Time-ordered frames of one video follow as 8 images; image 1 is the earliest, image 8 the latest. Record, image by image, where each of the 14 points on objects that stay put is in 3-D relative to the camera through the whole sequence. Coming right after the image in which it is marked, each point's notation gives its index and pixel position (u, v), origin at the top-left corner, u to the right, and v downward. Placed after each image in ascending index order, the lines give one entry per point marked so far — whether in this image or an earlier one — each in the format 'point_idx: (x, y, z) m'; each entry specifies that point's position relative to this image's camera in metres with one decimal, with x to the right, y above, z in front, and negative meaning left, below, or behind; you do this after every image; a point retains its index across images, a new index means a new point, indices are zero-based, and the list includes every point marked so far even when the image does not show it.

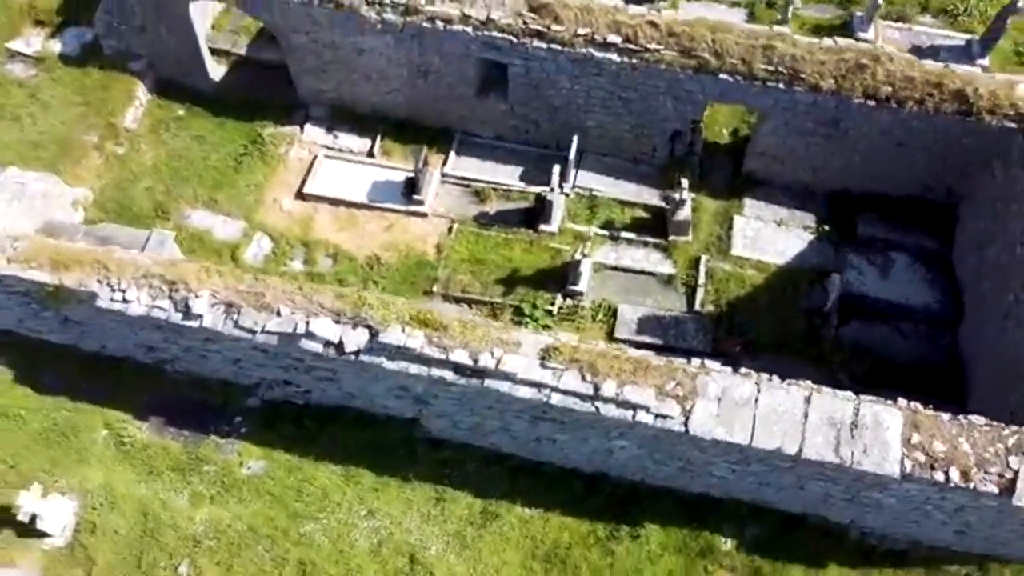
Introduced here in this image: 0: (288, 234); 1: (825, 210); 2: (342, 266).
0: (-2.8, +0.7, +10.1) m
1: (+3.9, +1.0, +10.1) m
2: (-2.1, +0.3, +9.8) m
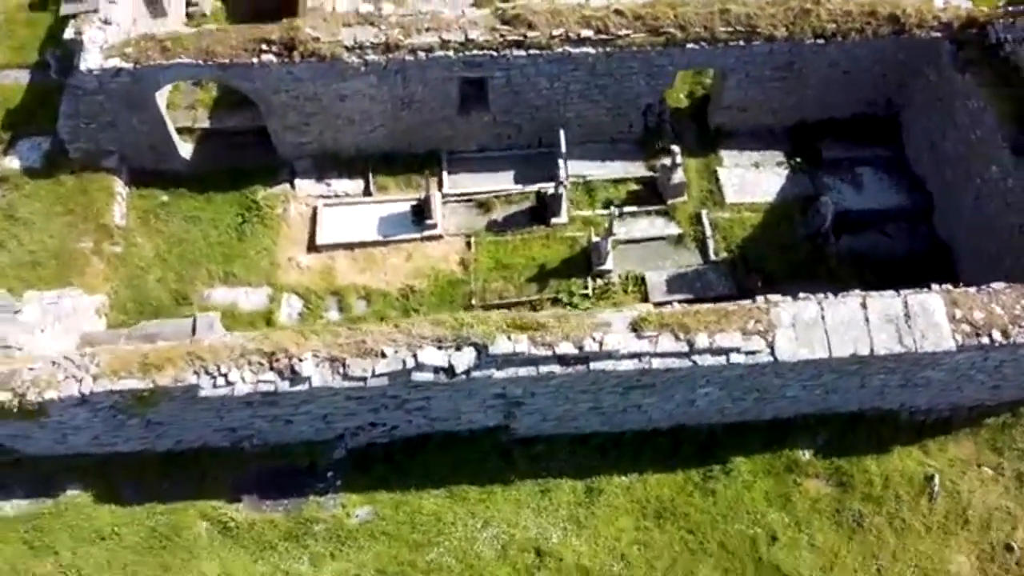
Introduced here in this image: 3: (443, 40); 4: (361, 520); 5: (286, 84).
0: (-2.5, 0.0, +10.2) m
1: (+3.8, +2.0, +11.1) m
2: (-1.7, -0.2, +10.1) m
3: (-0.8, +2.9, +9.5) m
4: (-1.7, -2.6, +9.0) m
5: (-2.7, +2.5, +9.8) m
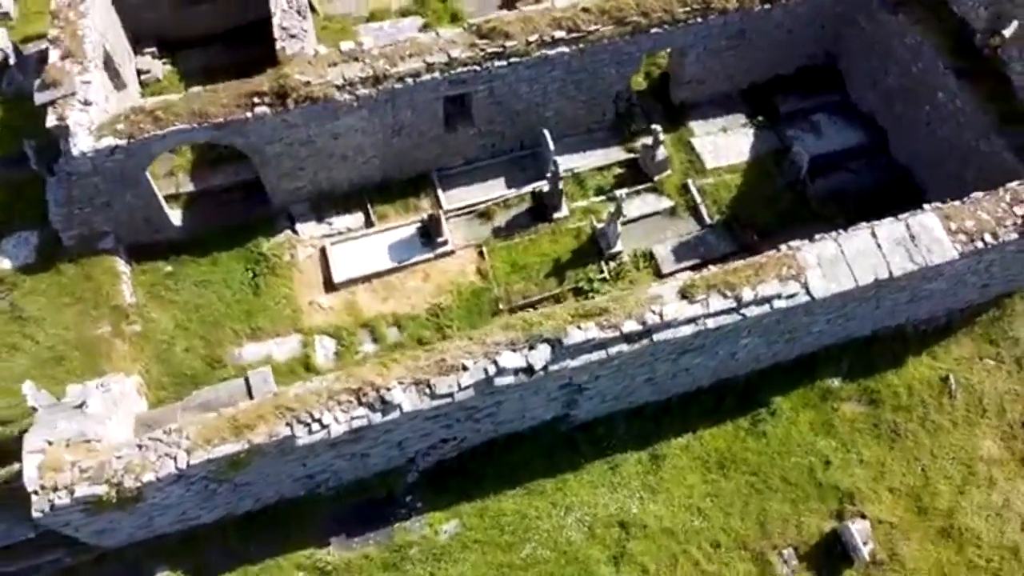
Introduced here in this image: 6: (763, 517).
0: (-2.1, -0.5, +10.4) m
1: (+3.5, +2.7, +12.0) m
2: (-1.3, -0.5, +10.3) m
3: (-1.0, +2.7, +9.9) m
4: (-0.7, -2.8, +9.2) m
5: (-2.8, +1.9, +9.9) m
6: (+2.9, -2.6, +9.4) m
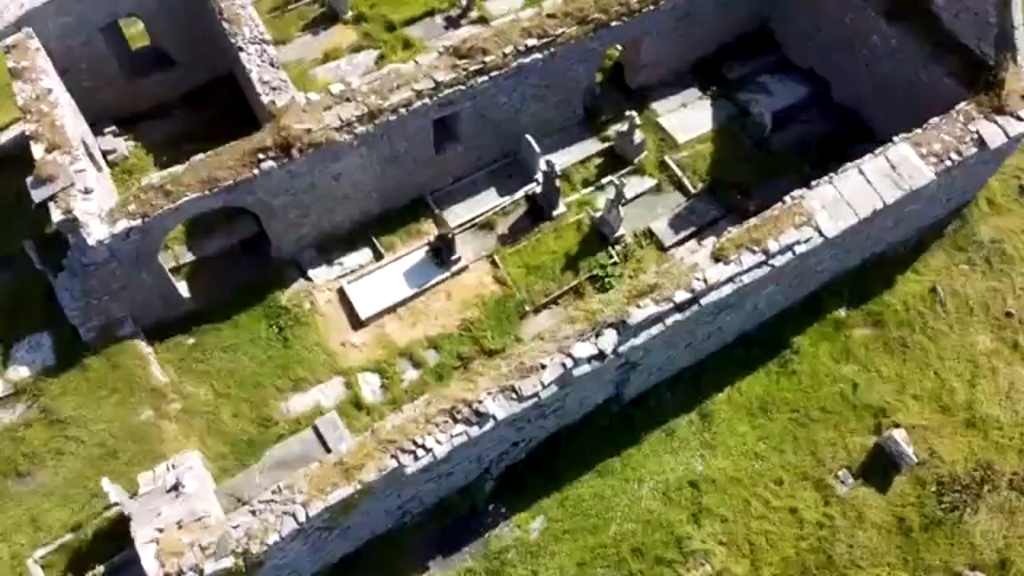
0: (-1.7, -0.9, +10.5) m
1: (+3.0, +3.3, +12.8) m
2: (-0.8, -0.8, +10.6) m
3: (-1.2, +2.5, +10.2) m
4: (+0.3, -2.9, +9.6) m
5: (-2.8, +1.3, +10.0) m
6: (+3.8, -2.0, +10.1) m
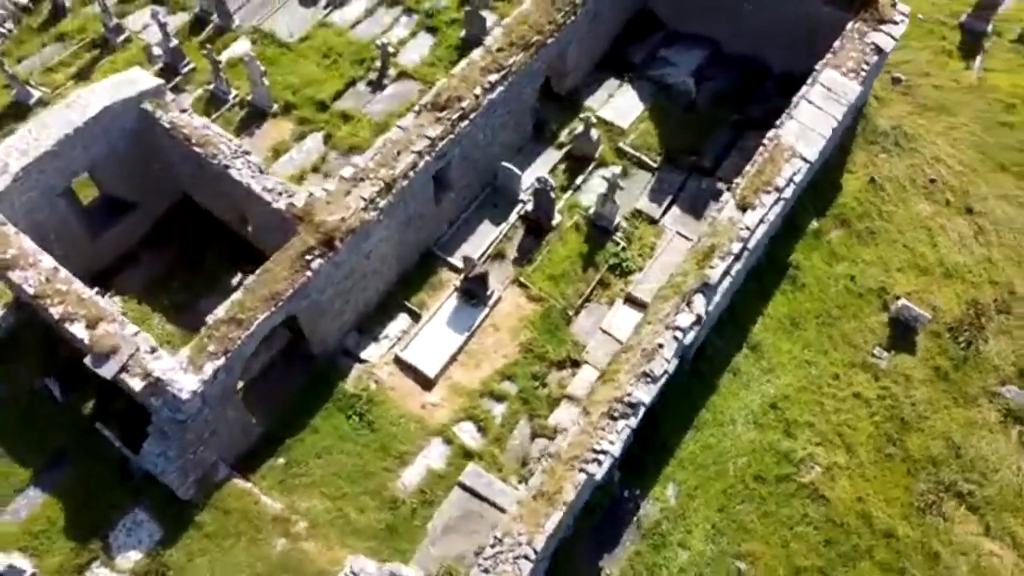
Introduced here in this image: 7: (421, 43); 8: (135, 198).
0: (-0.6, -1.6, +10.9) m
1: (+1.8, +3.8, +14.1) m
2: (+0.1, -1.2, +11.2) m
3: (-1.3, +1.8, +10.6) m
4: (+2.1, -2.7, +10.4) m
5: (-2.3, +0.1, +10.1) m
6: (+4.9, -0.7, +11.7) m
7: (-1.6, +4.3, +14.3) m
8: (-5.5, +1.3, +11.7) m
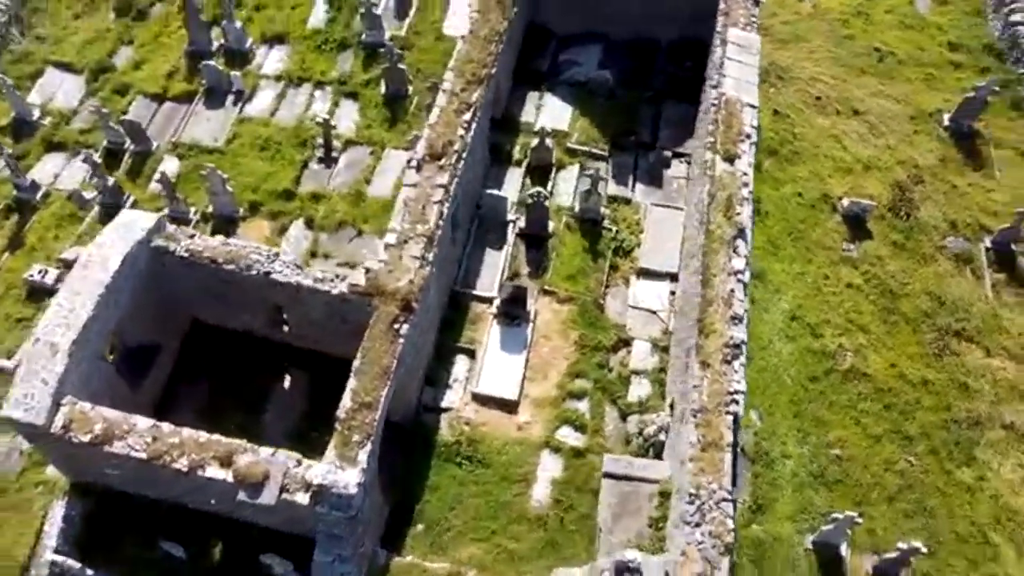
0: (+0.6, -1.8, +11.7) m
1: (+0.3, +3.9, +15.2) m
2: (+1.1, -1.2, +12.0) m
3: (-1.0, +1.2, +11.2) m
4: (+3.6, -1.9, +11.8) m
5: (-1.3, -0.6, +10.5) m
6: (+5.2, +0.8, +13.6) m
7: (-3.0, +3.2, +14.7) m
8: (-4.9, -0.7, +11.3) m
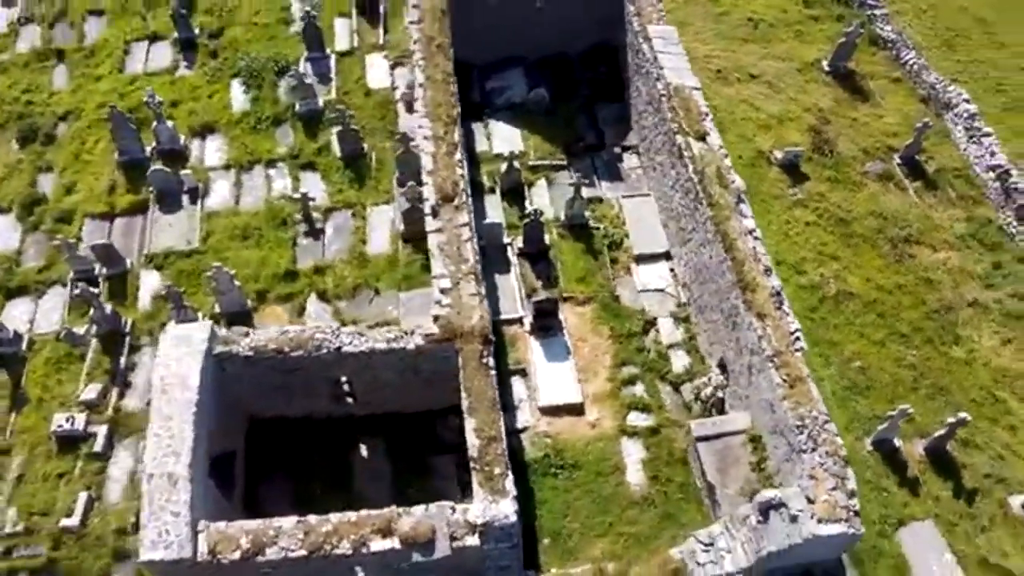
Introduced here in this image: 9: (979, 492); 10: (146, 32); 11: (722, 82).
0: (+1.6, -1.8, +12.5) m
1: (-0.8, +3.4, +15.9) m
2: (+1.9, -1.1, +13.0) m
3: (-0.6, +0.7, +11.7) m
4: (+4.5, -1.1, +13.2) m
5: (-0.3, -1.1, +11.0) m
6: (+4.9, +1.8, +15.3) m
7: (-3.7, +2.0, +14.8) m
8: (-3.8, -2.2, +11.1) m
9: (+6.8, -3.0, +11.8) m
10: (-7.9, +5.5, +17.5) m
11: (+4.5, +4.4, +17.1) m
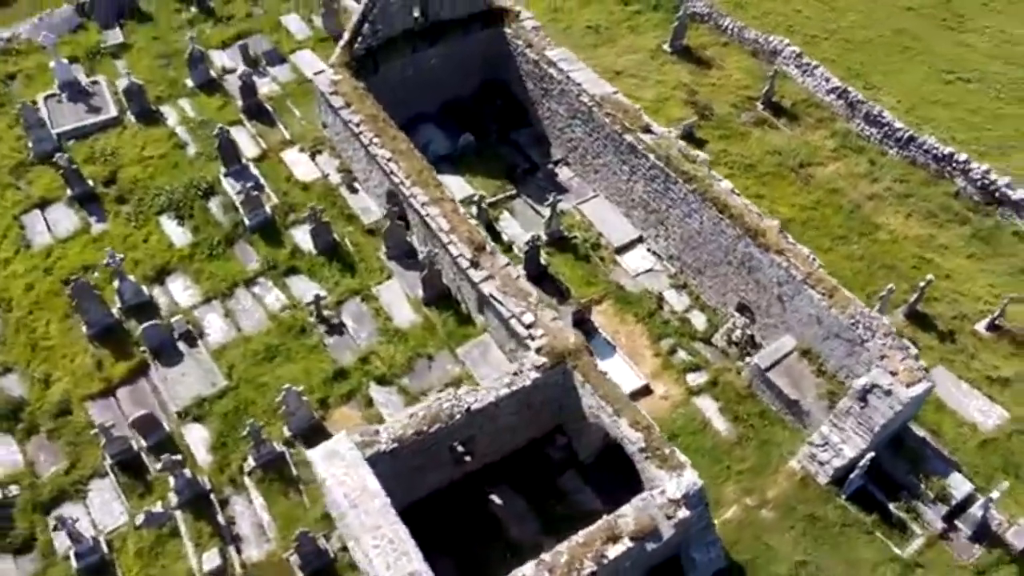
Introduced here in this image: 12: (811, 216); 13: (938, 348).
0: (+2.8, -1.4, +14.0) m
1: (-2.1, +2.3, +16.6) m
2: (+2.7, -0.8, +14.5) m
3: (+0.1, +0.2, +12.7) m
4: (+5.0, +0.1, +15.4) m
5: (+1.3, -1.3, +12.0) m
6: (+3.8, +2.7, +17.6) m
7: (-3.8, +0.1, +14.8) m
8: (-1.6, -3.5, +11.2) m
9: (+8.1, -0.8, +14.8) m
10: (-9.6, +1.8, +16.2) m
11: (+2.1, +4.8, +19.2) m
12: (+6.2, +1.5, +16.7) m
13: (+7.6, -1.1, +14.5) m
